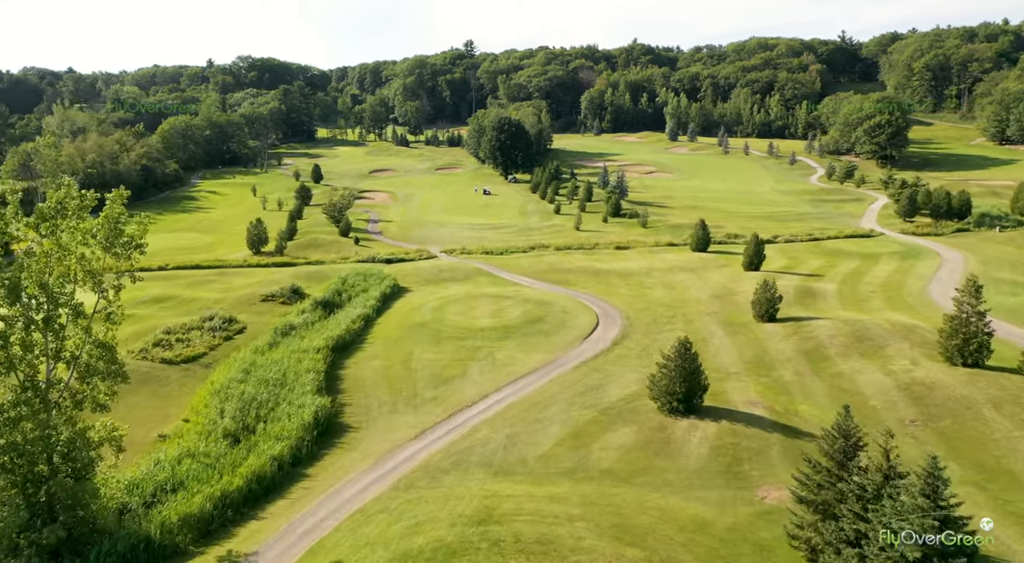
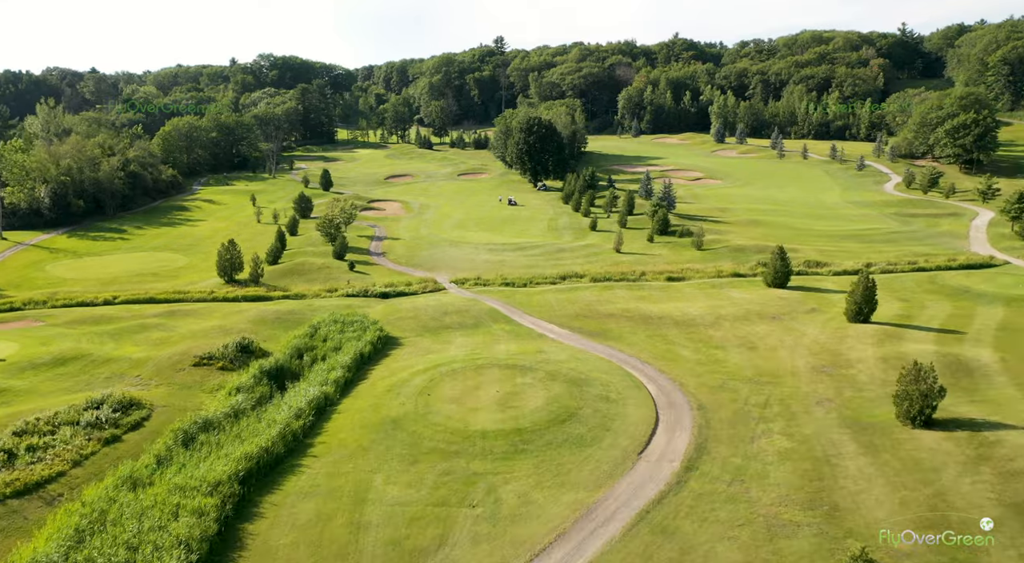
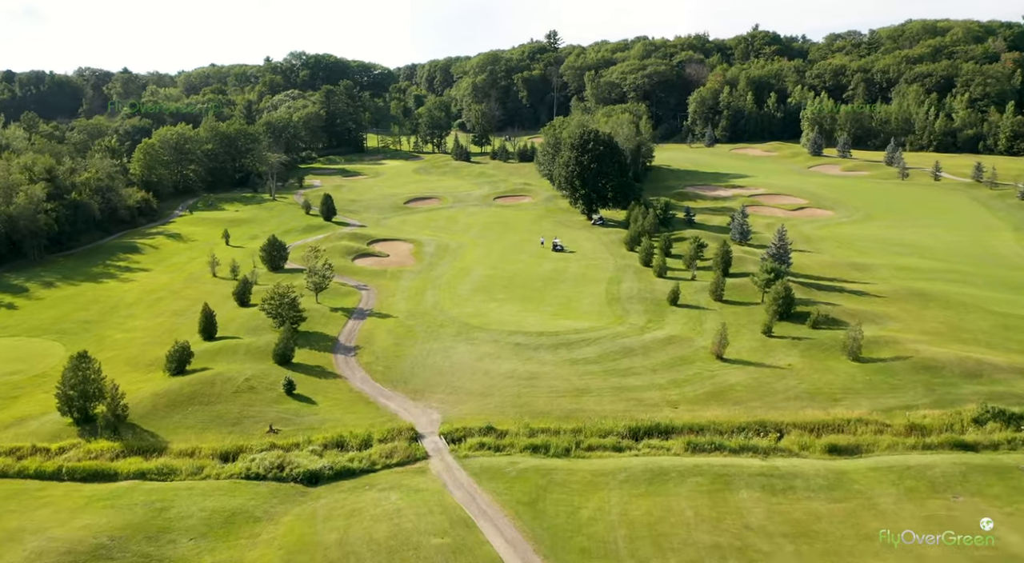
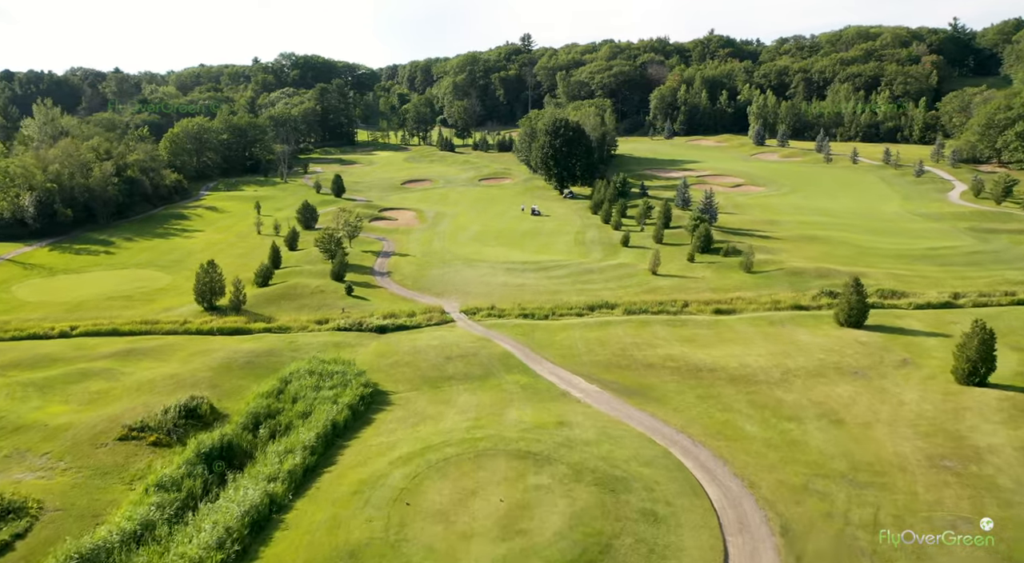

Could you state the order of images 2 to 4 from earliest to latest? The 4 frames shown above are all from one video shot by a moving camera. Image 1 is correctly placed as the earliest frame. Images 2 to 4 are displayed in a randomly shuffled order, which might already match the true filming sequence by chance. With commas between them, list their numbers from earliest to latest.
2, 4, 3
